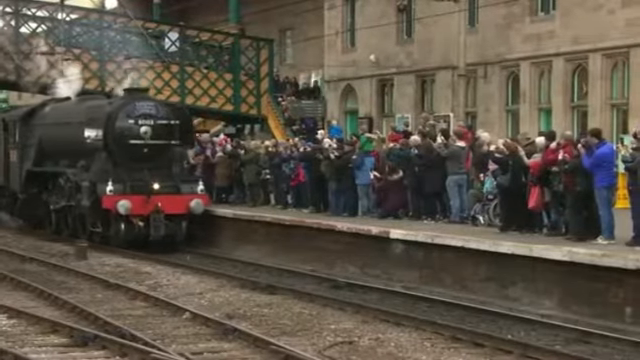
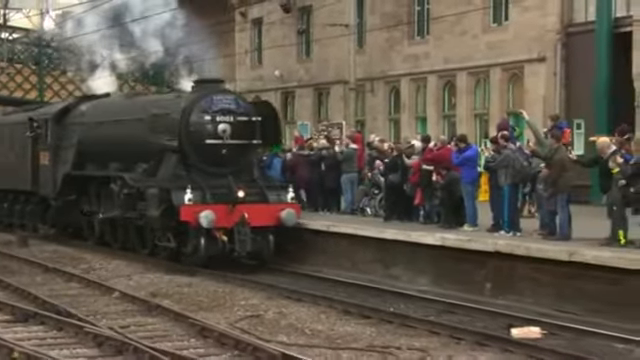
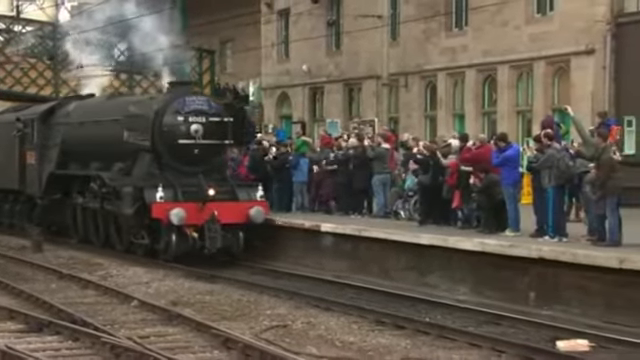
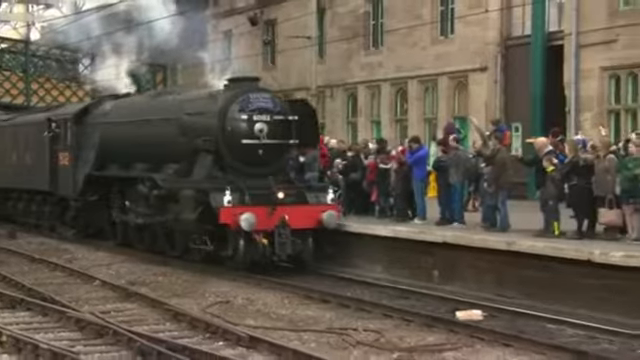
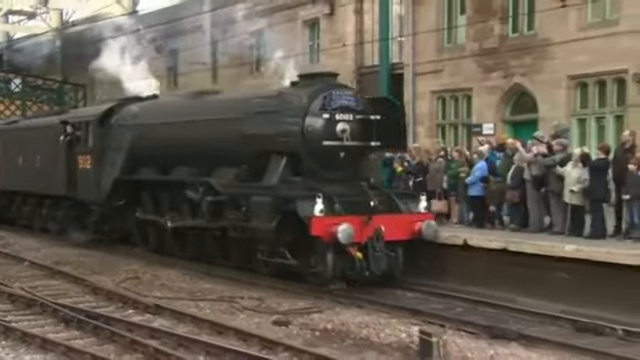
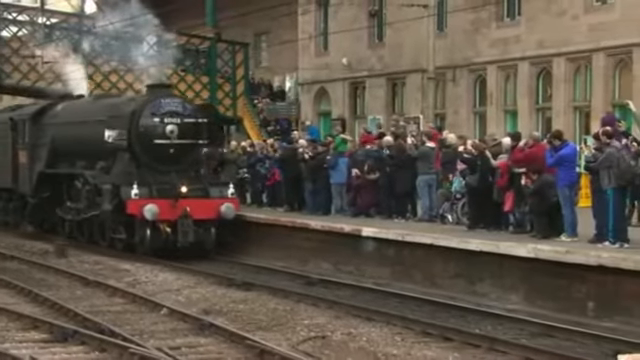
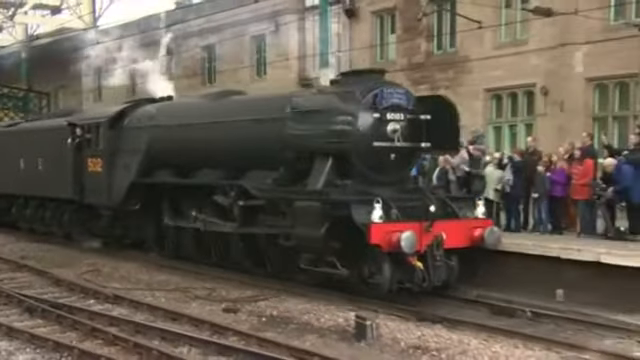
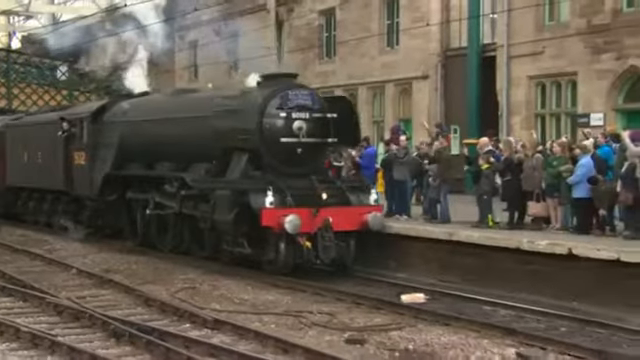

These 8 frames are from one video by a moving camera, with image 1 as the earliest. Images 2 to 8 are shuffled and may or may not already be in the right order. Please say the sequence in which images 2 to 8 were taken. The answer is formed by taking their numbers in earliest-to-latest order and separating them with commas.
6, 3, 2, 4, 8, 5, 7
